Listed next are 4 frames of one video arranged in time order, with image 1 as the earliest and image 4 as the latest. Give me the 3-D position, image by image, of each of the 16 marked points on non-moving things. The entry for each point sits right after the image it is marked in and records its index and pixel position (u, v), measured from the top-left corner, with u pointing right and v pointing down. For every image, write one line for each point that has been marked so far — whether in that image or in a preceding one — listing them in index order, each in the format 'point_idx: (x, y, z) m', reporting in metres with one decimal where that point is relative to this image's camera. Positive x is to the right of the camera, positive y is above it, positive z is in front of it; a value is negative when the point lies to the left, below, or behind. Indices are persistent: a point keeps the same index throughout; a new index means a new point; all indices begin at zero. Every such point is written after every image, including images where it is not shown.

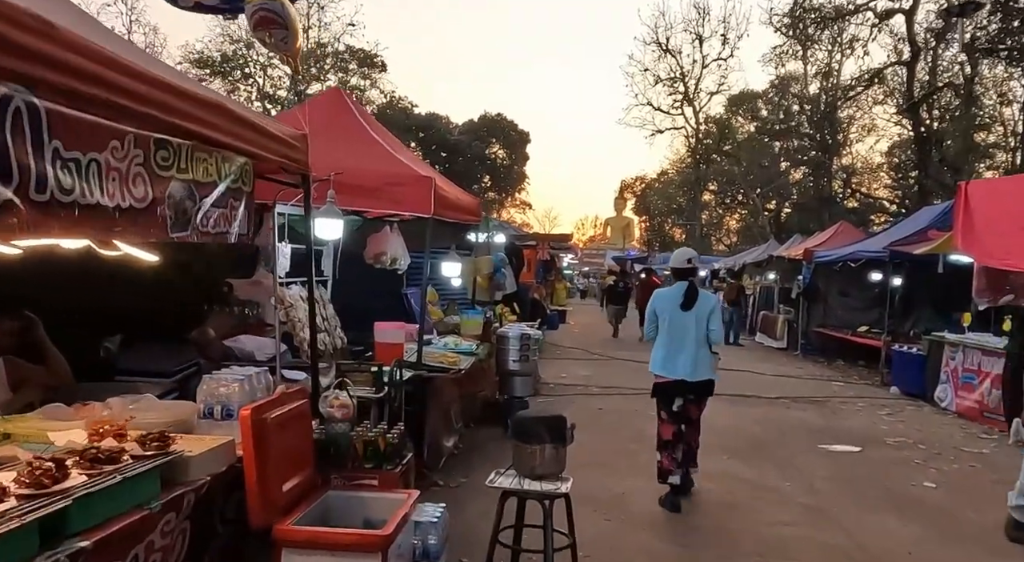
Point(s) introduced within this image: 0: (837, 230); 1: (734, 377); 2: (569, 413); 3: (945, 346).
0: (+7.9, +1.3, +18.1) m
1: (+3.8, -1.6, +12.7) m
2: (+0.7, -1.5, +8.7) m
3: (+5.8, -0.9, +10.0) m
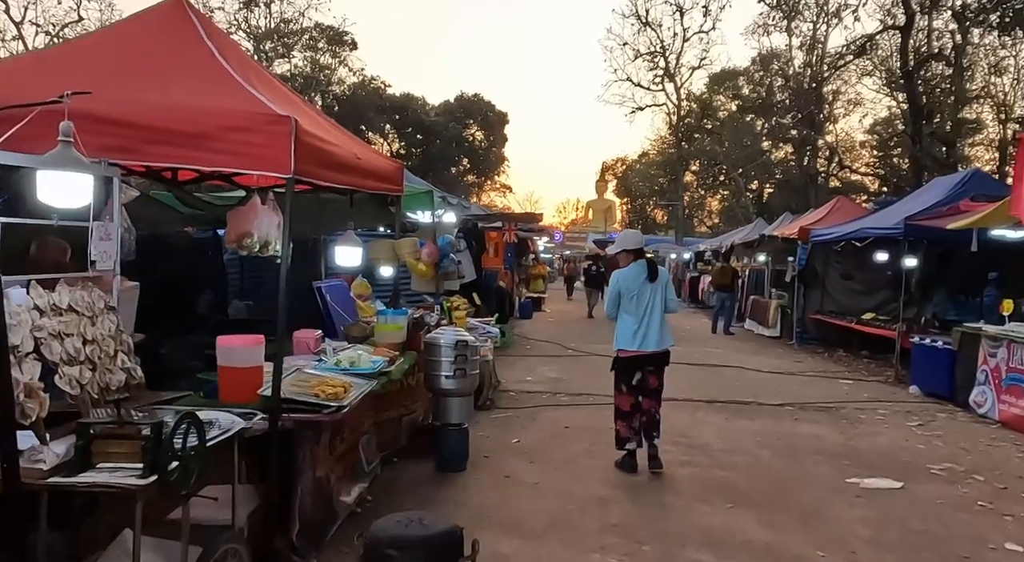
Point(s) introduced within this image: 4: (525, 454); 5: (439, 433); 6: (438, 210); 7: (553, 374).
0: (+7.2, +1.7, +16.4) m
1: (+3.2, -1.4, +11.0) m
2: (+0.2, -1.4, +6.9) m
3: (+5.3, -0.7, +8.3) m
4: (+0.1, -1.5, +6.2) m
5: (-0.6, -1.2, +5.7) m
6: (-1.0, +0.9, +9.8) m
7: (+0.6, -1.3, +10.5) m
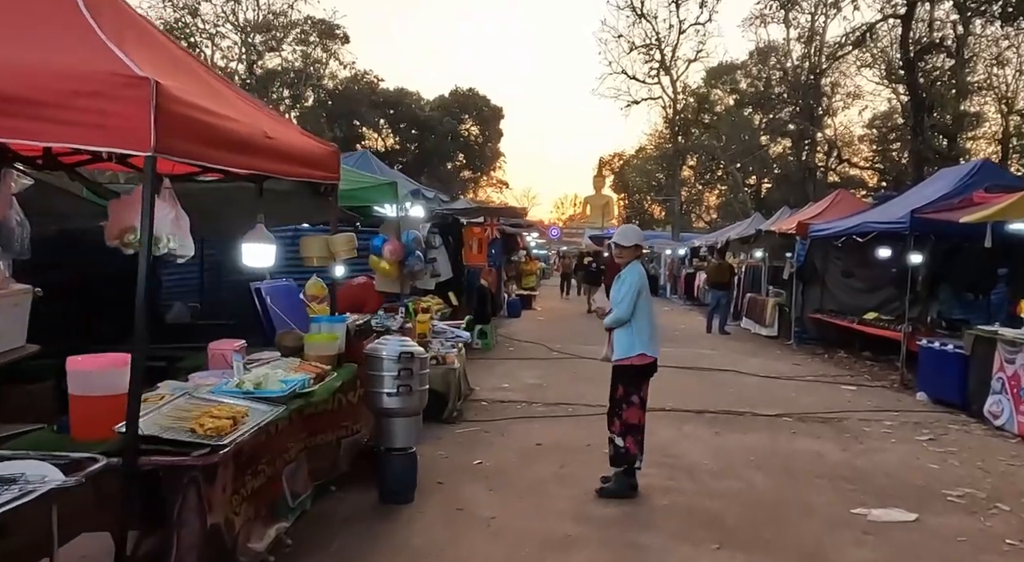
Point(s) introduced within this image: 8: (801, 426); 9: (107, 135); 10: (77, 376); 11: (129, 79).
0: (+6.8, +1.7, +15.6) m
1: (+2.8, -1.4, +10.2) m
2: (-0.1, -1.4, +6.2) m
3: (+5.0, -0.6, +7.6) m
4: (-0.2, -1.5, +5.4) m
5: (-0.9, -1.2, +4.9) m
6: (-1.3, +0.9, +9.0) m
7: (+0.3, -1.3, +9.7) m
8: (+2.9, -1.5, +7.4) m
9: (-1.6, +0.6, +2.9) m
10: (-1.7, -0.4, +3.0) m
11: (-1.5, +0.8, +2.9) m
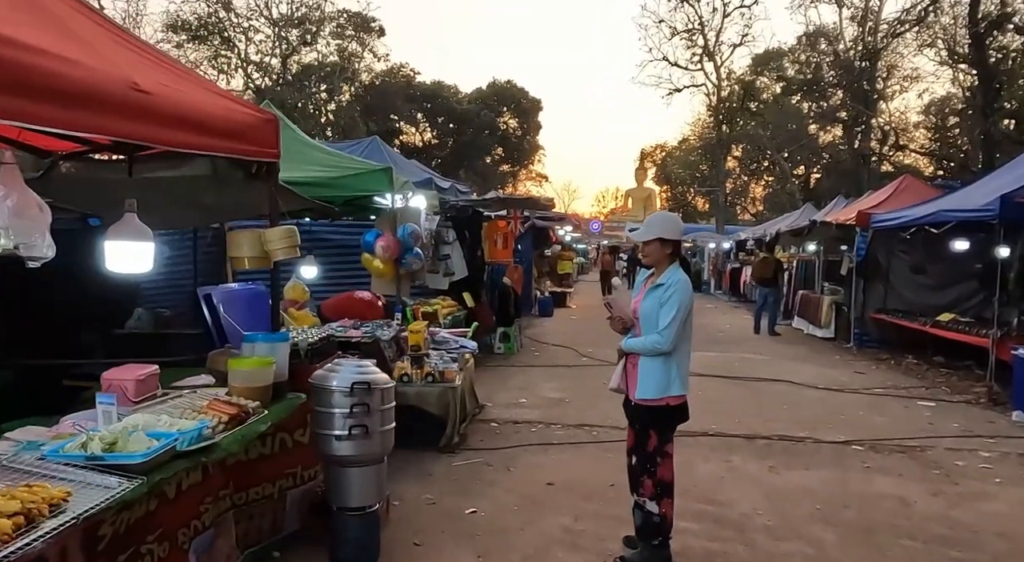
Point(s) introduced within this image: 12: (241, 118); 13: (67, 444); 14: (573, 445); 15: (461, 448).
0: (+7.4, +1.8, +14.0) m
1: (+3.1, -1.4, +8.9) m
2: (-0.1, -1.5, +5.0) m
3: (+5.1, -0.6, +6.1) m
4: (-0.2, -1.5, +4.2) m
5: (-0.9, -1.2, +3.8) m
6: (-1.1, +0.9, +7.8) m
7: (+0.5, -1.3, +8.5) m
8: (+3.0, -1.5, +6.1) m
9: (-1.7, +0.5, +1.8) m
10: (-1.9, -0.4, +1.9) m
11: (-1.7, +0.7, +1.8) m
12: (-1.3, +0.8, +3.5) m
13: (-1.6, -0.6, +2.7) m
14: (+0.5, -1.4, +6.3) m
15: (-0.4, -1.4, +6.2) m
